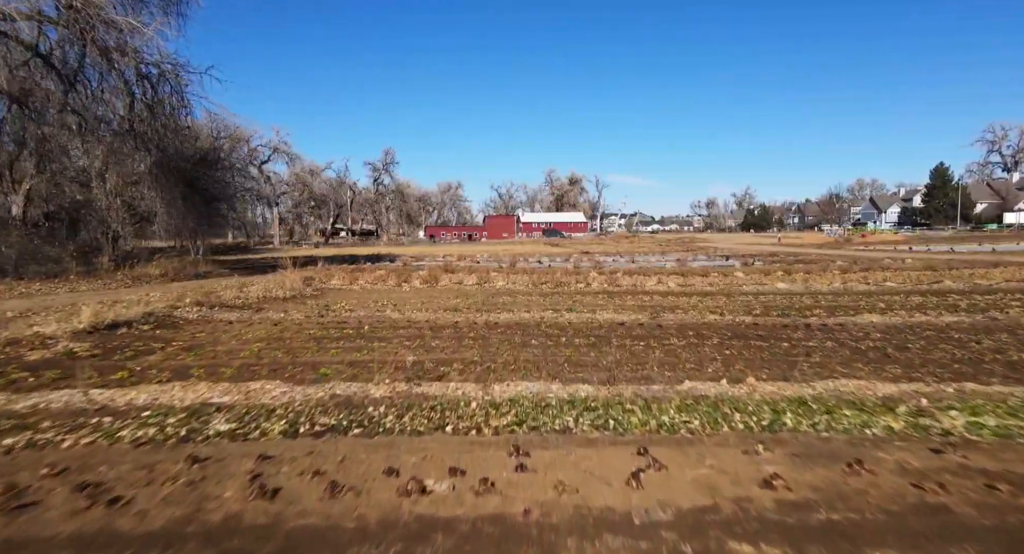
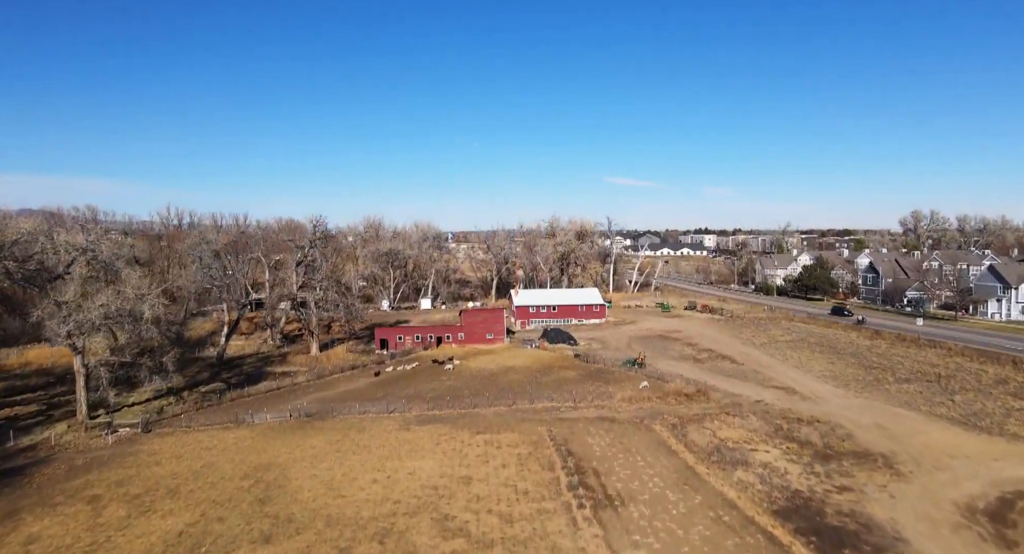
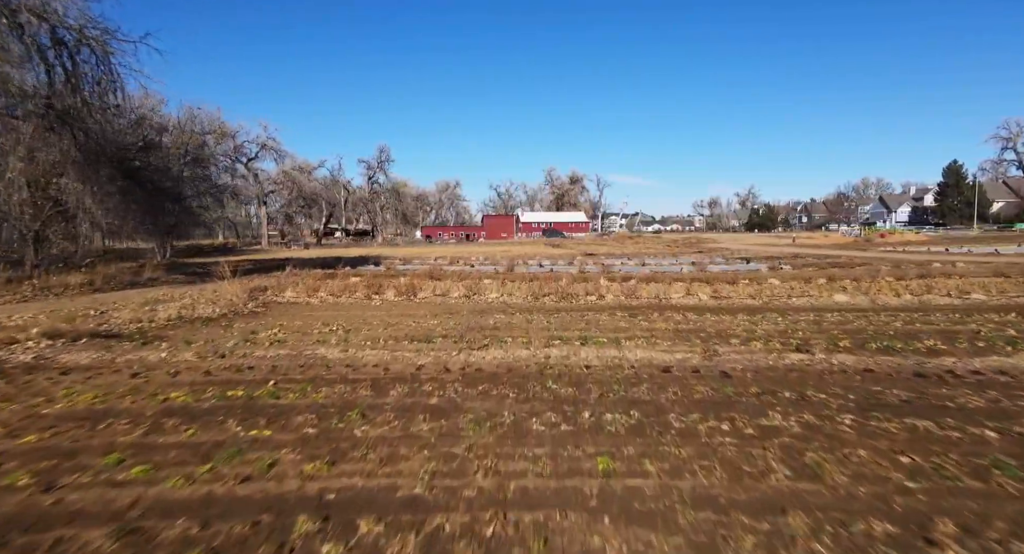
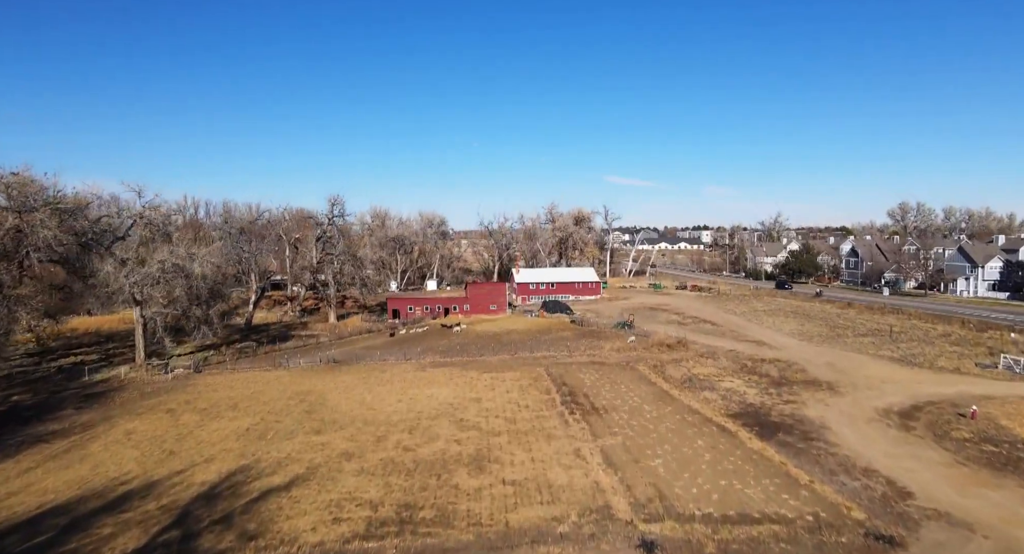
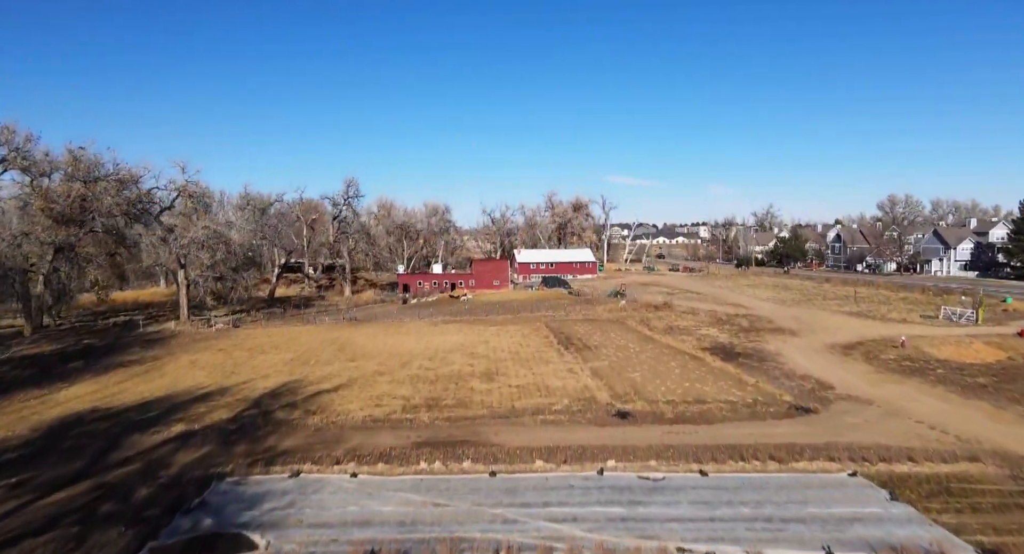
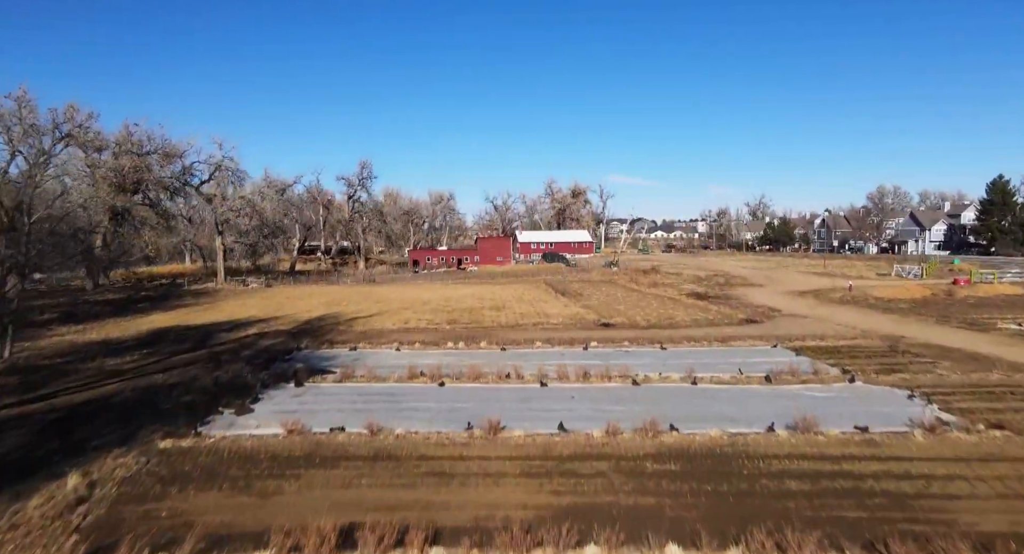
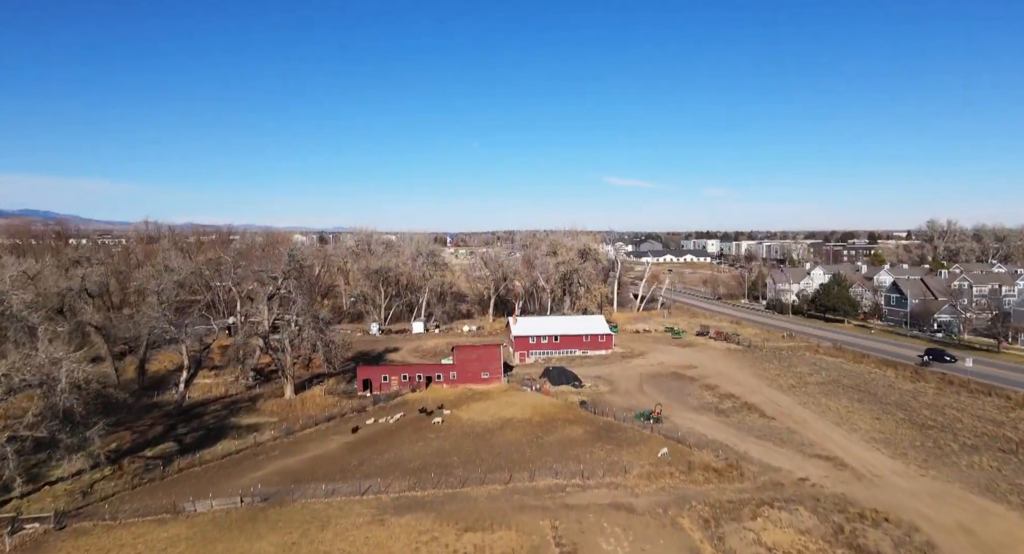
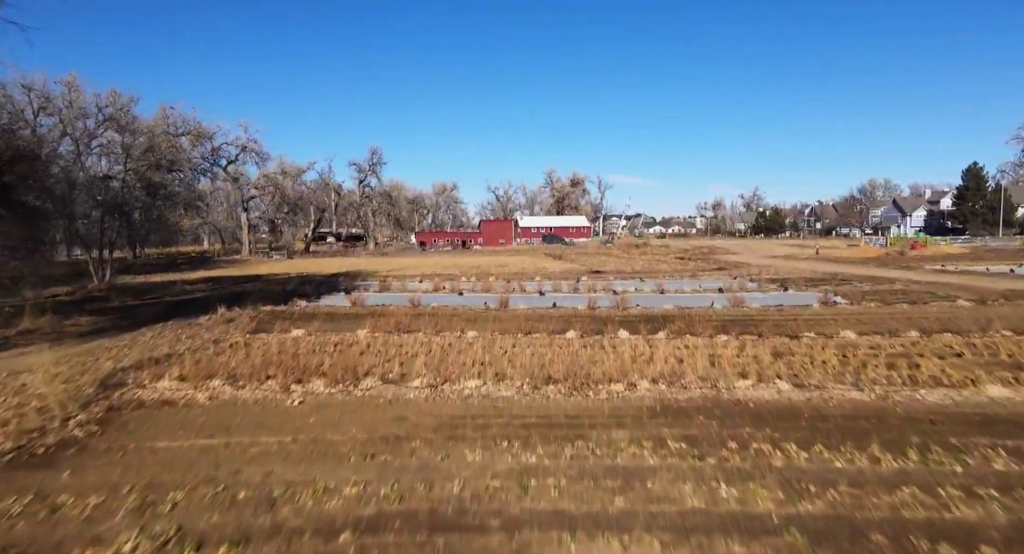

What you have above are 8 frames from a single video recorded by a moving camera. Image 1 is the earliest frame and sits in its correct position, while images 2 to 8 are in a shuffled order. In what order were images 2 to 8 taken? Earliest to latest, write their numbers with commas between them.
3, 8, 6, 5, 4, 2, 7
